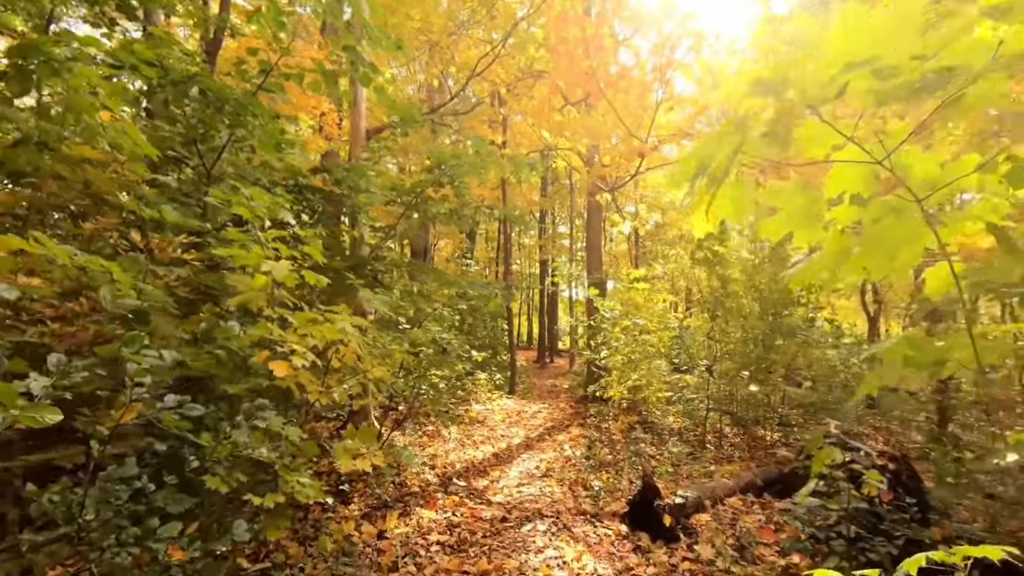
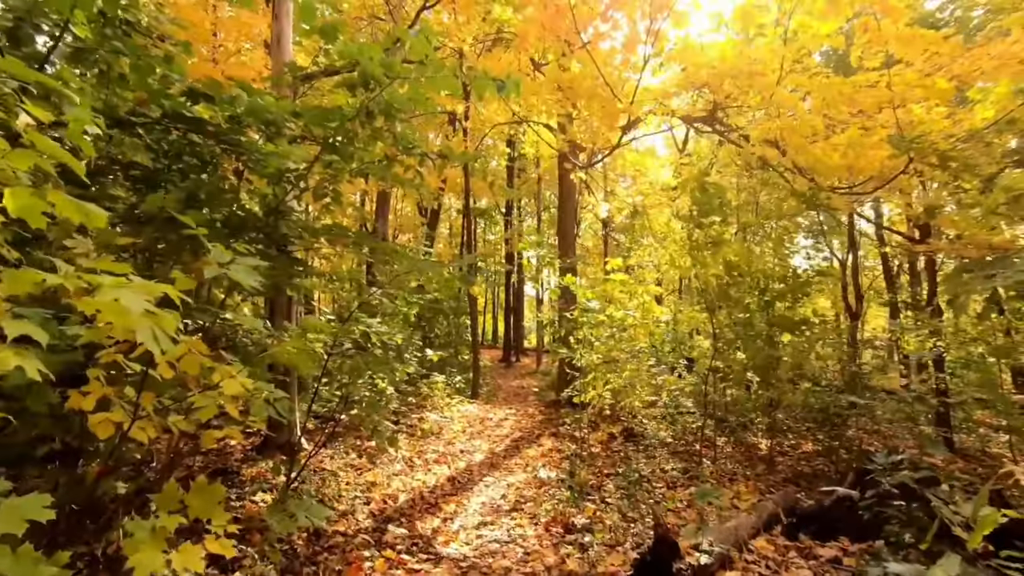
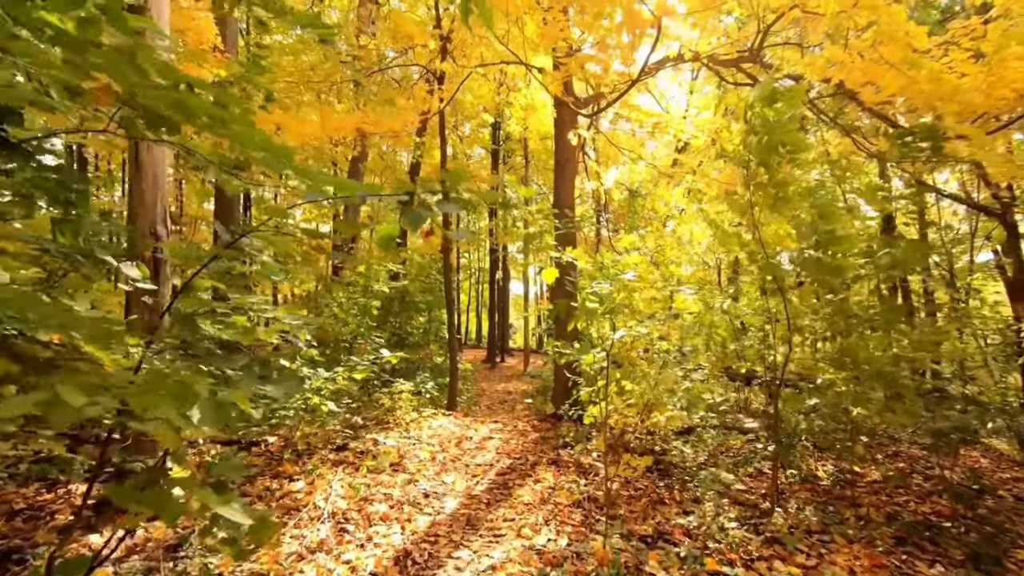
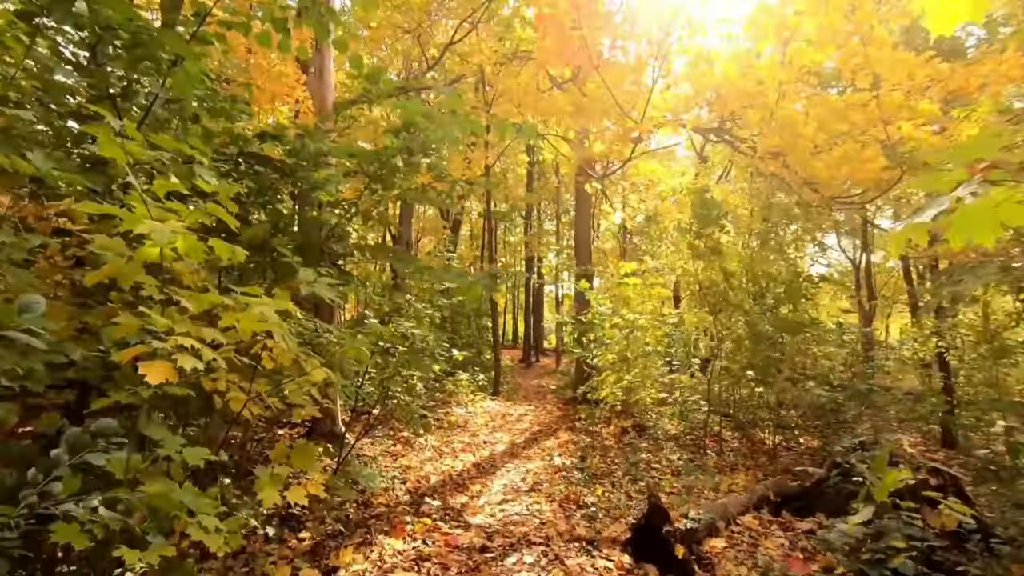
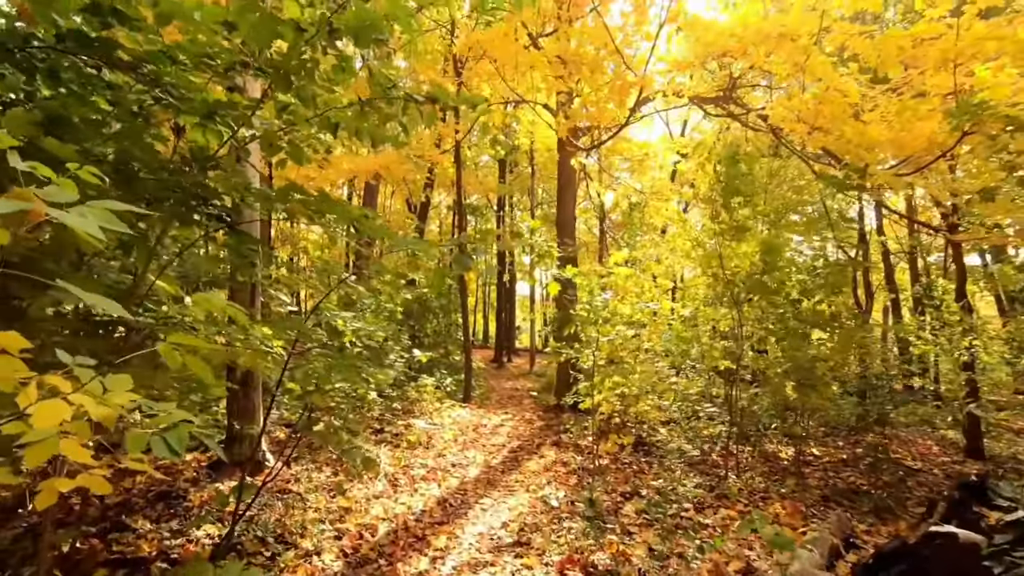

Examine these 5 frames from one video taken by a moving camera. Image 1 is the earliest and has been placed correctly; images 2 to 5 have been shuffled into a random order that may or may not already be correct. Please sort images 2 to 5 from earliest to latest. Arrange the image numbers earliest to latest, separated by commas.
4, 2, 5, 3
